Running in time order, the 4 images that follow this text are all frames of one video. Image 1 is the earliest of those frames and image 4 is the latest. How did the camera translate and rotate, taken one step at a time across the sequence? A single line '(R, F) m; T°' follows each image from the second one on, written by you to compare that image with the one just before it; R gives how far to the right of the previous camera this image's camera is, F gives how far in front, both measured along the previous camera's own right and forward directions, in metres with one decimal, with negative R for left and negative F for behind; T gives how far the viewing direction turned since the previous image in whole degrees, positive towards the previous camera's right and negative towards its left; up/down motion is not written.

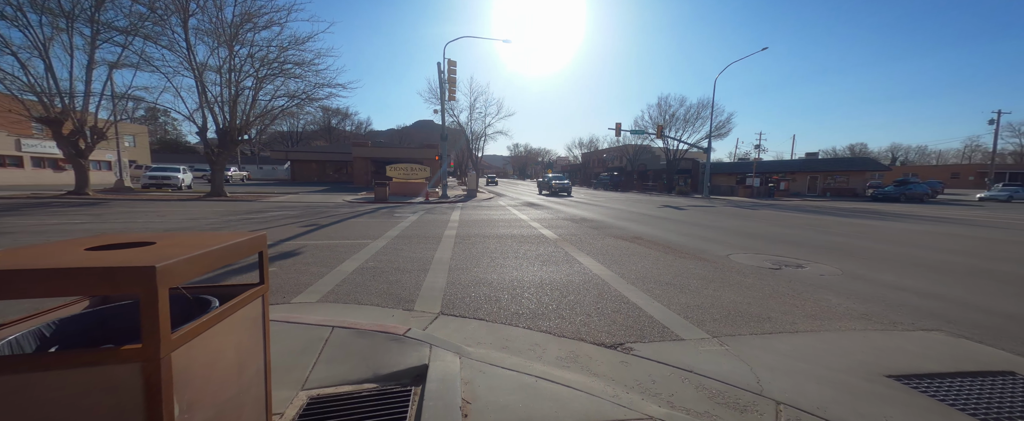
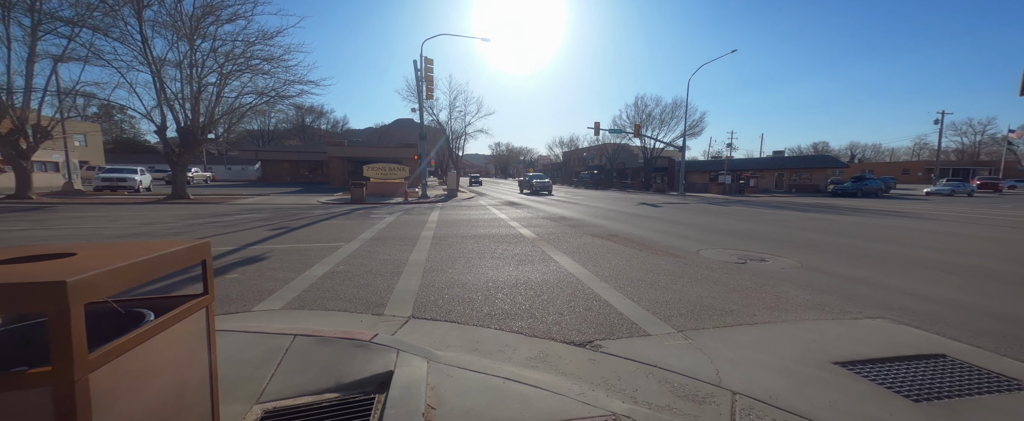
(+0.1, 0.0) m; +3°
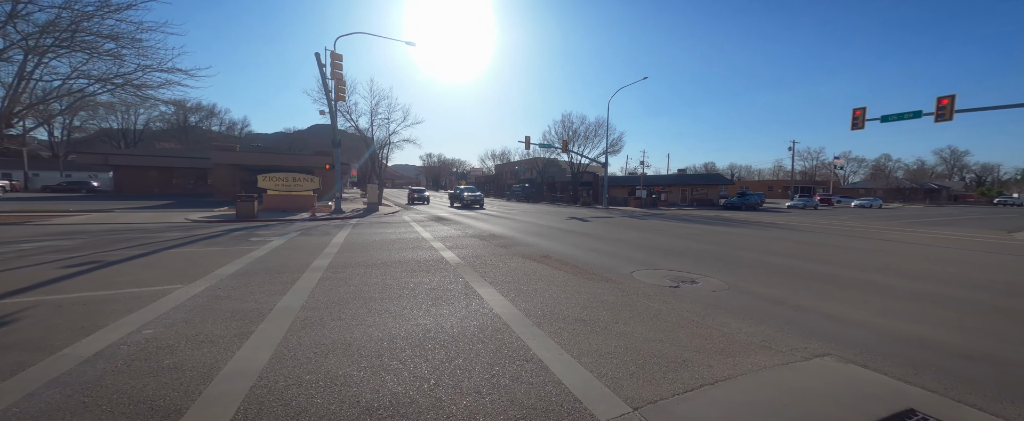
(+0.3, +1.2) m; +11°
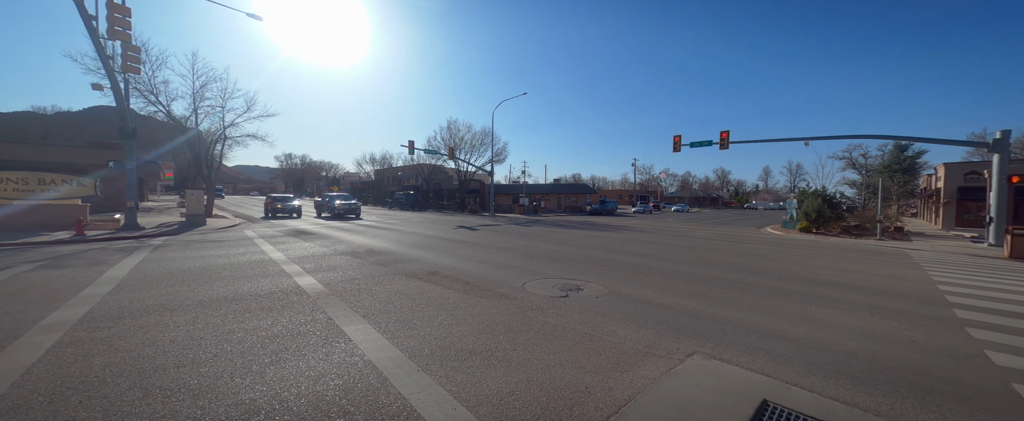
(+0.1, +1.0) m; +18°
